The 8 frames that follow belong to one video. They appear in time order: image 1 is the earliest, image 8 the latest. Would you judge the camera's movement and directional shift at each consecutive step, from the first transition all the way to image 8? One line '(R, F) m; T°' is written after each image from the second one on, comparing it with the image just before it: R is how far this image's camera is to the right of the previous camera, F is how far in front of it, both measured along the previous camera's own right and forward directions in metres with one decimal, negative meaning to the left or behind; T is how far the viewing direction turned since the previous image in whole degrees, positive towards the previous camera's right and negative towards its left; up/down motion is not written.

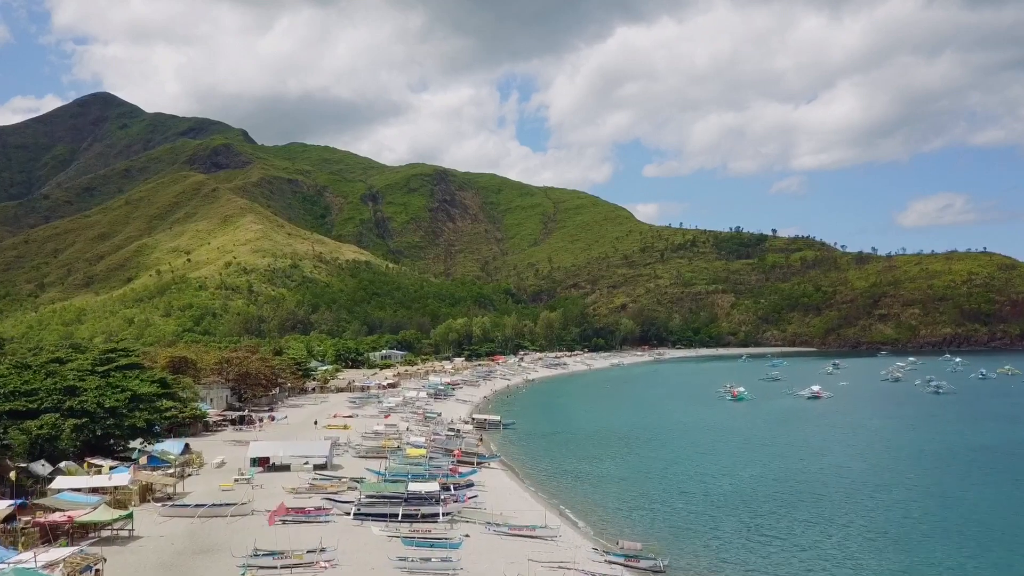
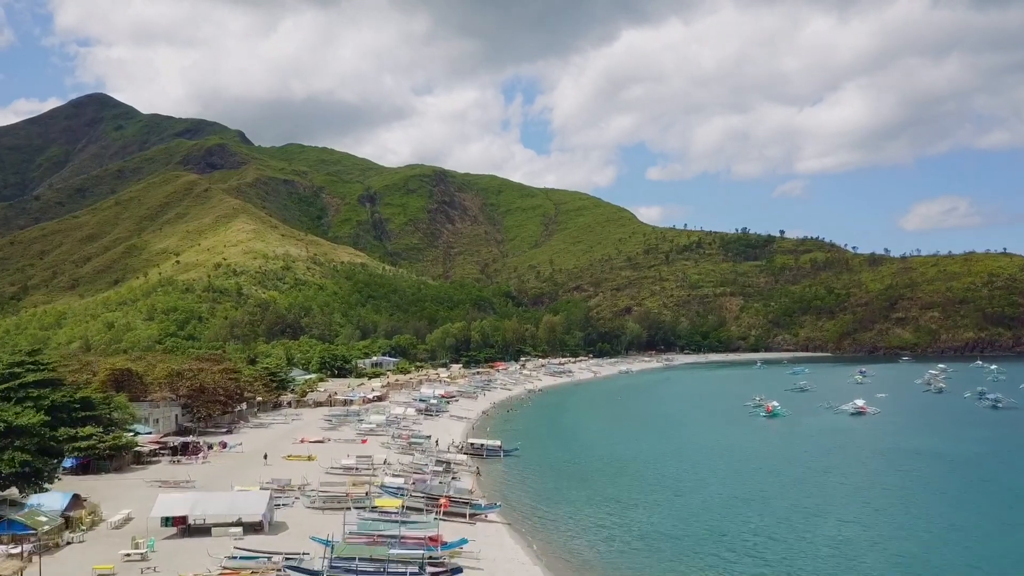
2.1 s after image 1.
(-0.2, +11.9) m; 0°
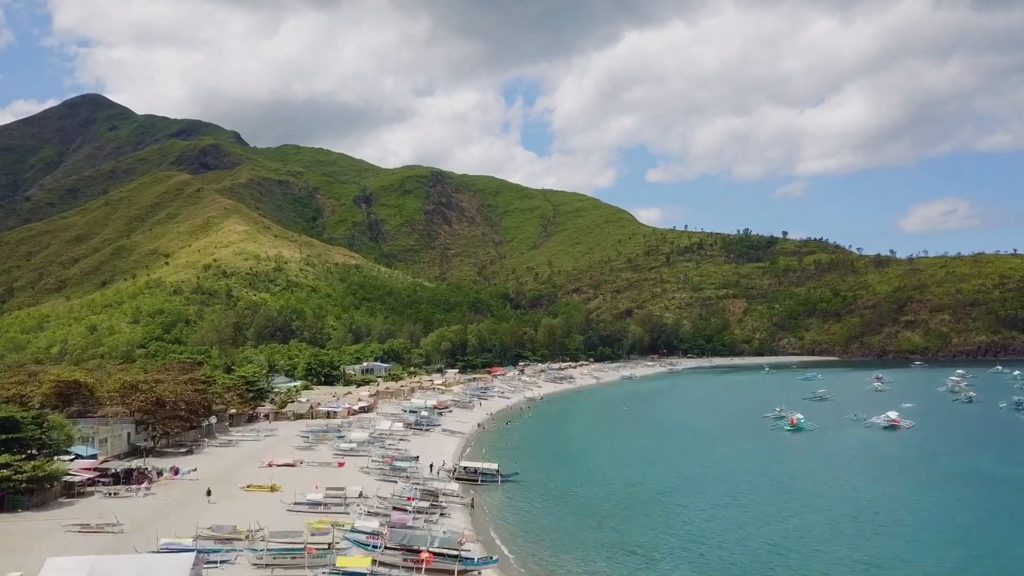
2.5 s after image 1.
(-0.1, +7.7) m; 0°
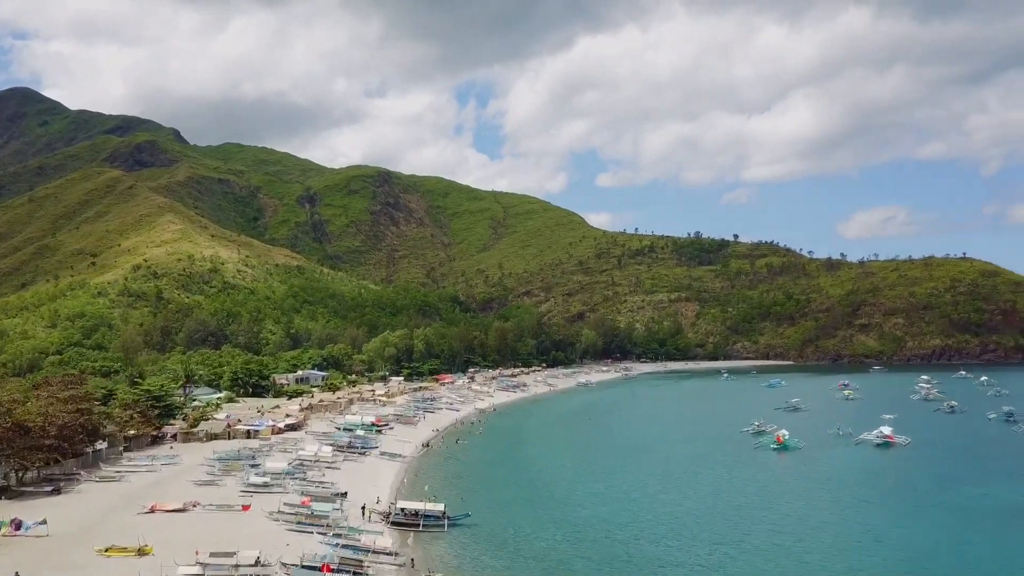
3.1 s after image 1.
(-0.1, +10.0) m; +4°
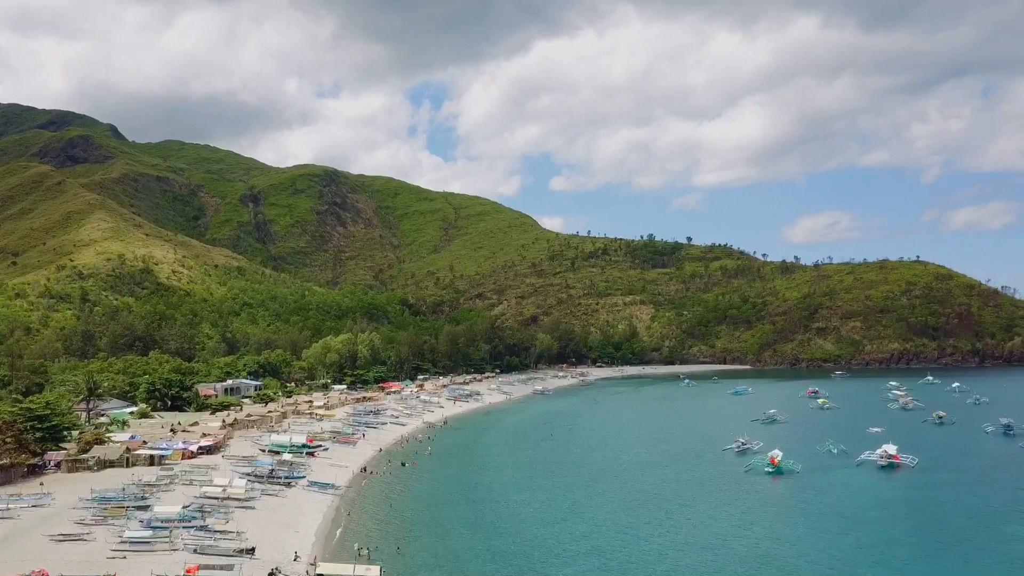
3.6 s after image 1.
(-0.3, +9.9) m; +3°
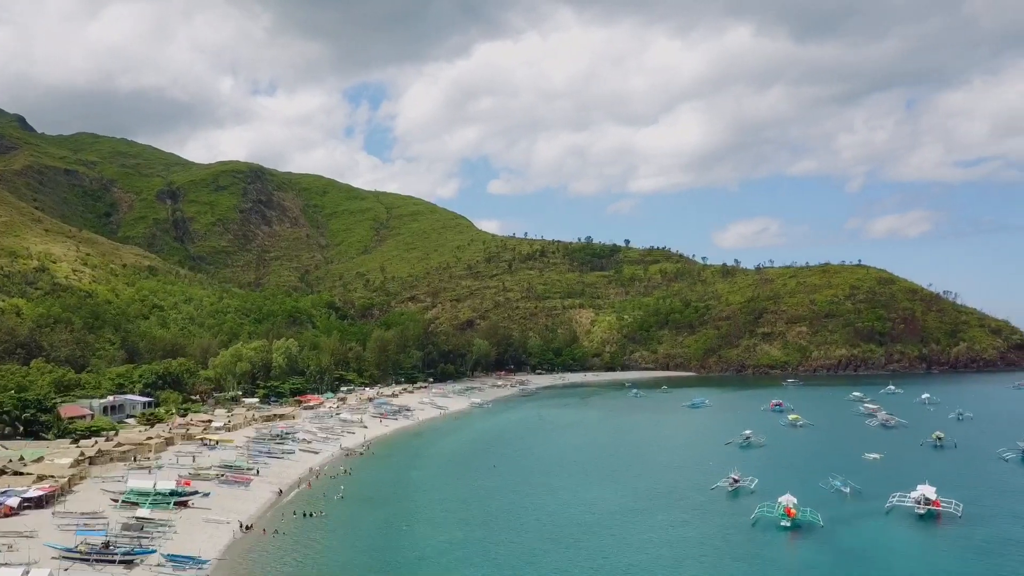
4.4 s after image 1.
(-0.2, +14.8) m; +5°
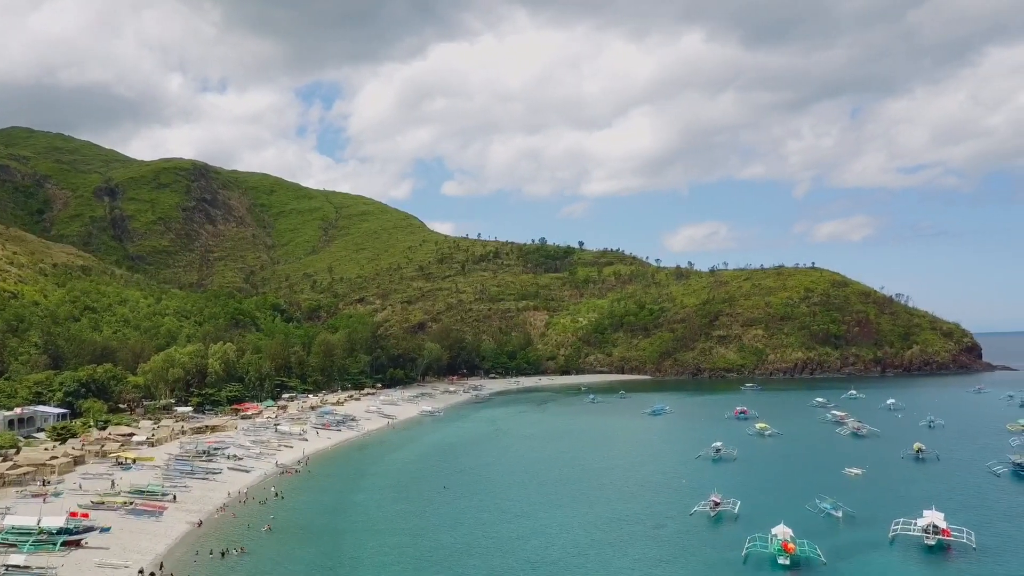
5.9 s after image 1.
(-0.1, +6.8) m; +3°
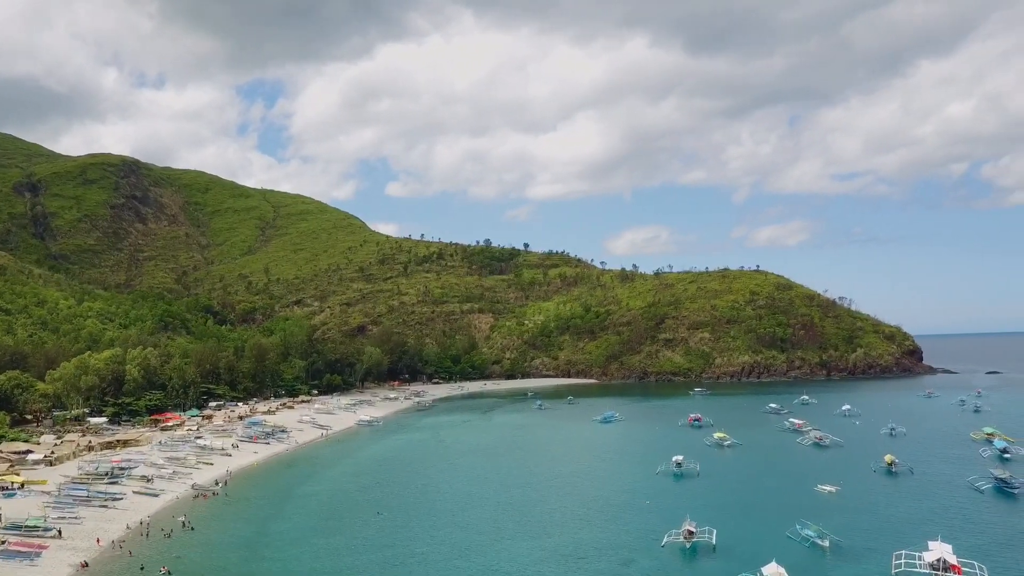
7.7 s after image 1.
(-0.2, +6.7) m; +4°
